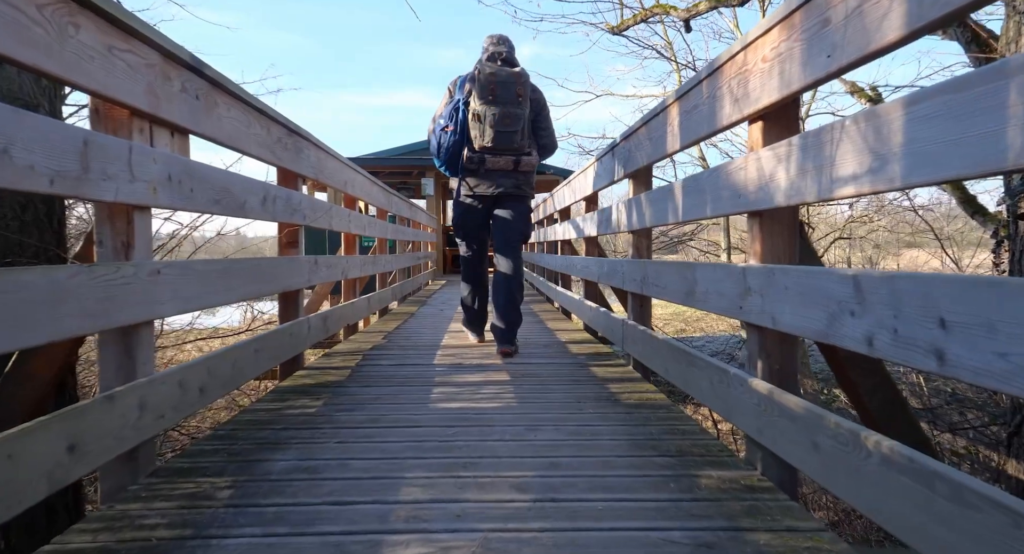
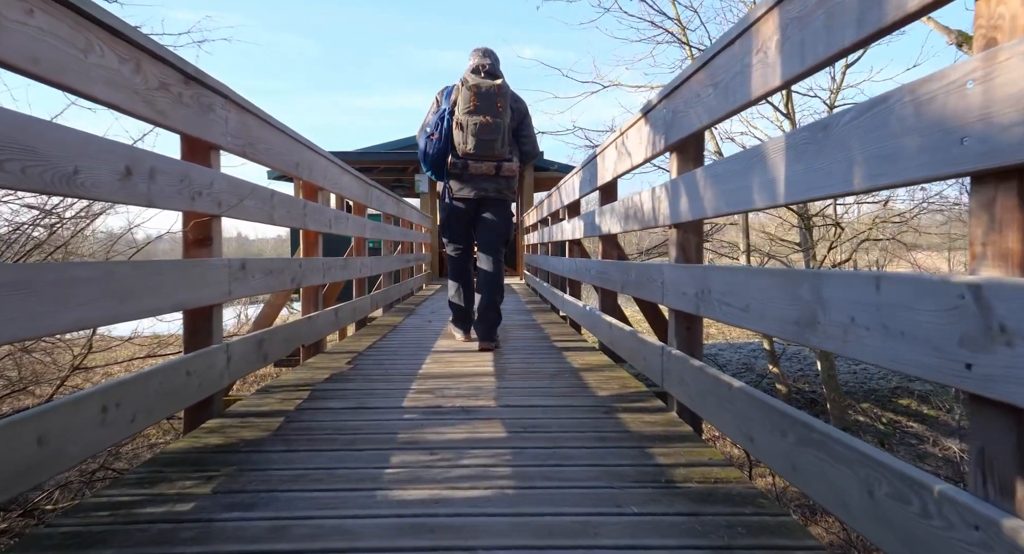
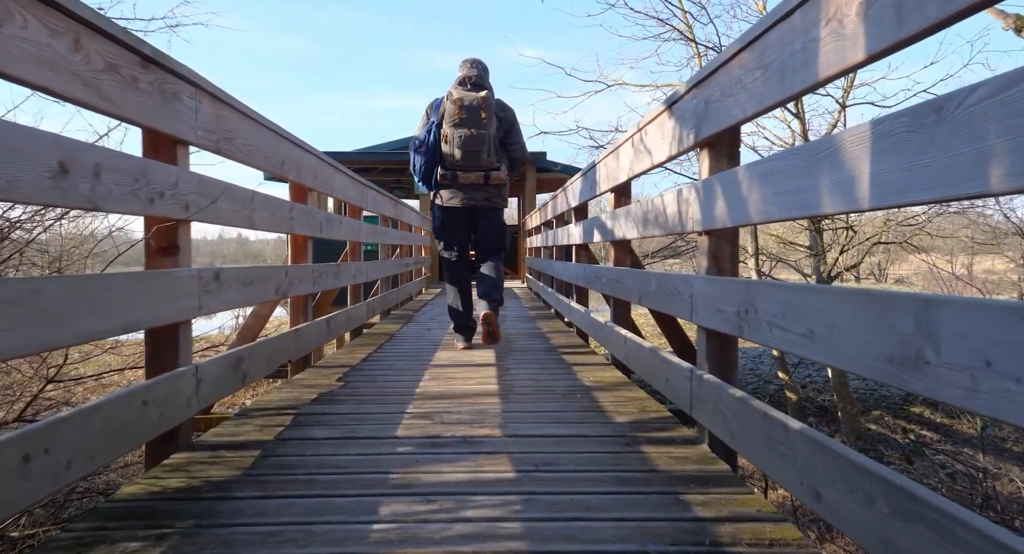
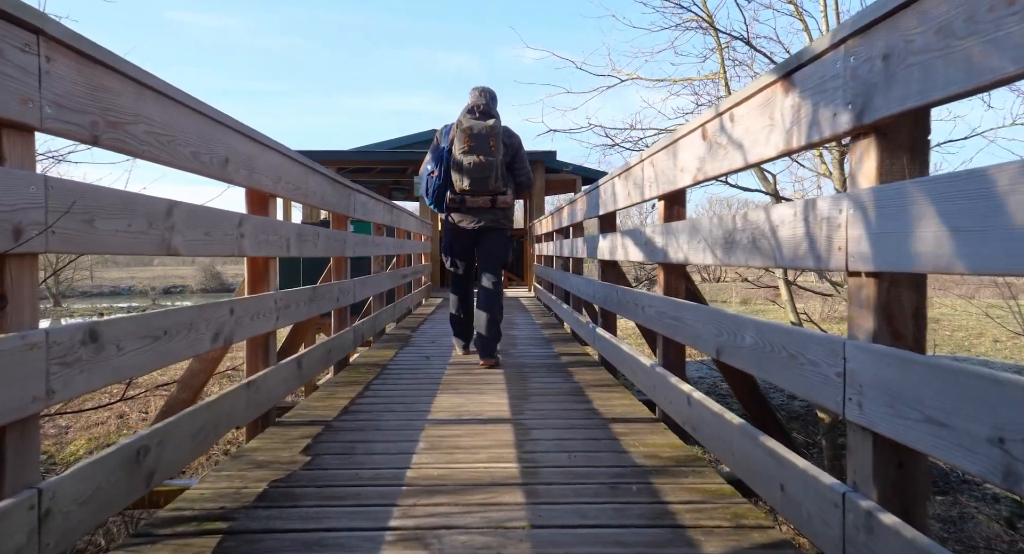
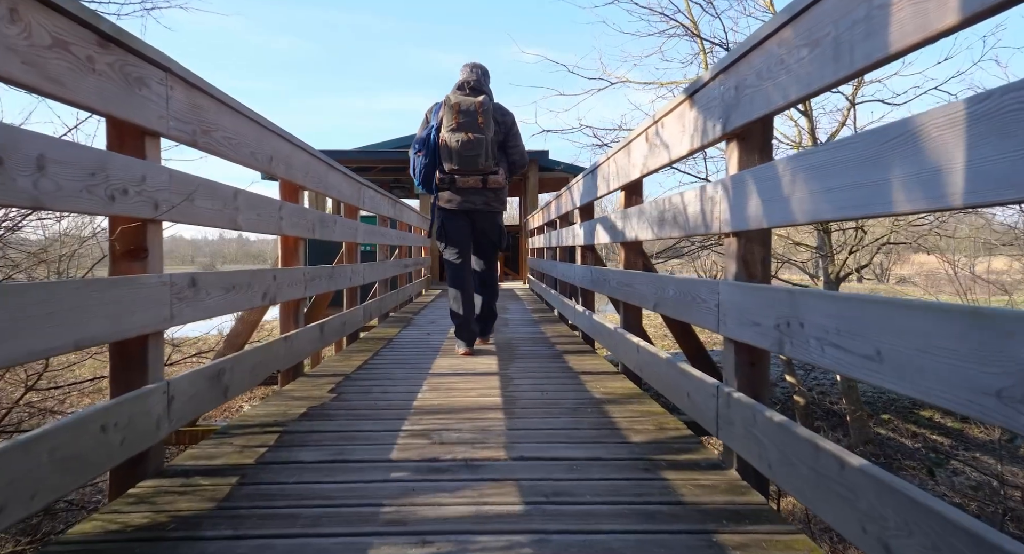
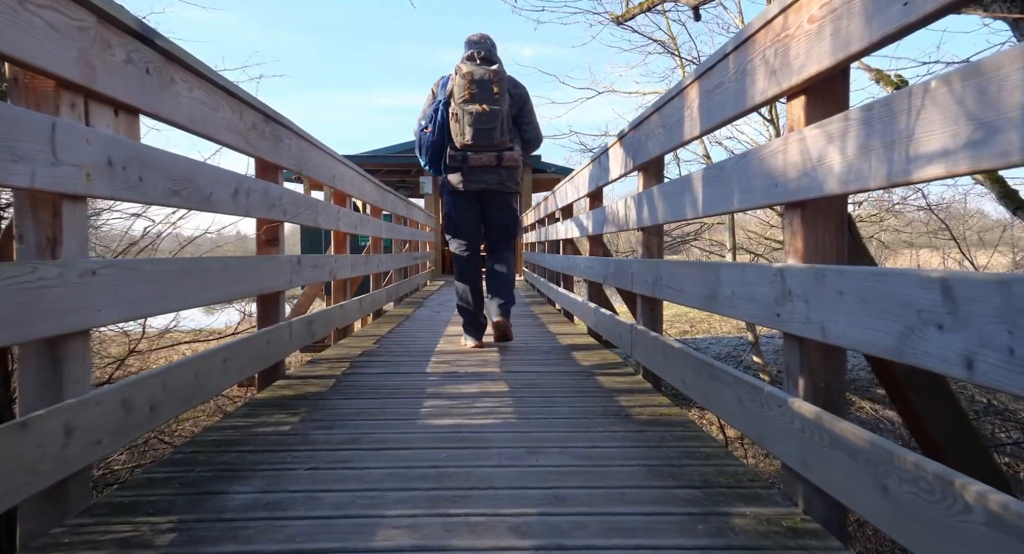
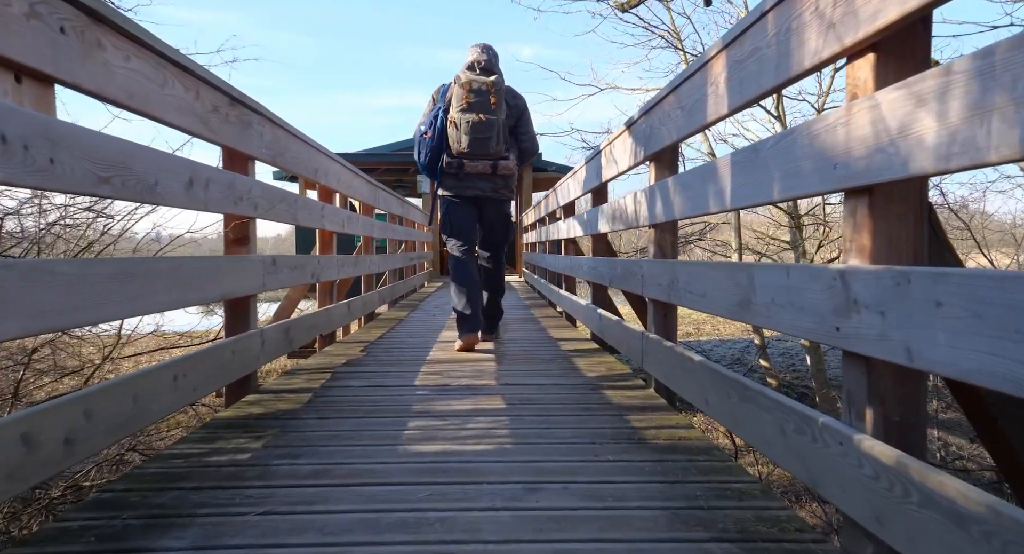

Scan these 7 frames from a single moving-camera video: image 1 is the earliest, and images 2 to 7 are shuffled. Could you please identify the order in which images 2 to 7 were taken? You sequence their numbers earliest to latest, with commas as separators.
6, 7, 2, 3, 5, 4
